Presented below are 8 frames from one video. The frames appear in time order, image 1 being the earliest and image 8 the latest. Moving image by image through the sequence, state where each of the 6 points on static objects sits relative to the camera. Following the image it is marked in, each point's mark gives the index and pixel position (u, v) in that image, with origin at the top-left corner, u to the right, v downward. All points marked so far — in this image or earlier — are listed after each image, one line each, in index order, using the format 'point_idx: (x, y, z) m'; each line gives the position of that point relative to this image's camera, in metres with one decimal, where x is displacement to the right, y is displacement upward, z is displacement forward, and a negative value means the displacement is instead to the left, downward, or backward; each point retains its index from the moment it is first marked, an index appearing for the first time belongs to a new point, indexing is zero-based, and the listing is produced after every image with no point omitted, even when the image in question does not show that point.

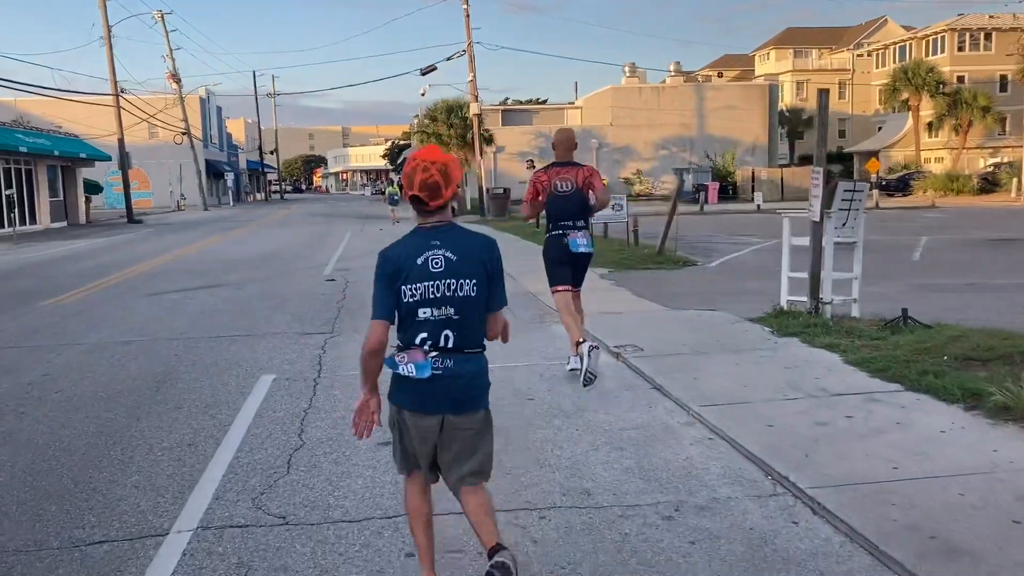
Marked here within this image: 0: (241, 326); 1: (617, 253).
0: (-3.1, -0.4, +10.4) m
1: (+2.0, +0.6, +16.6) m
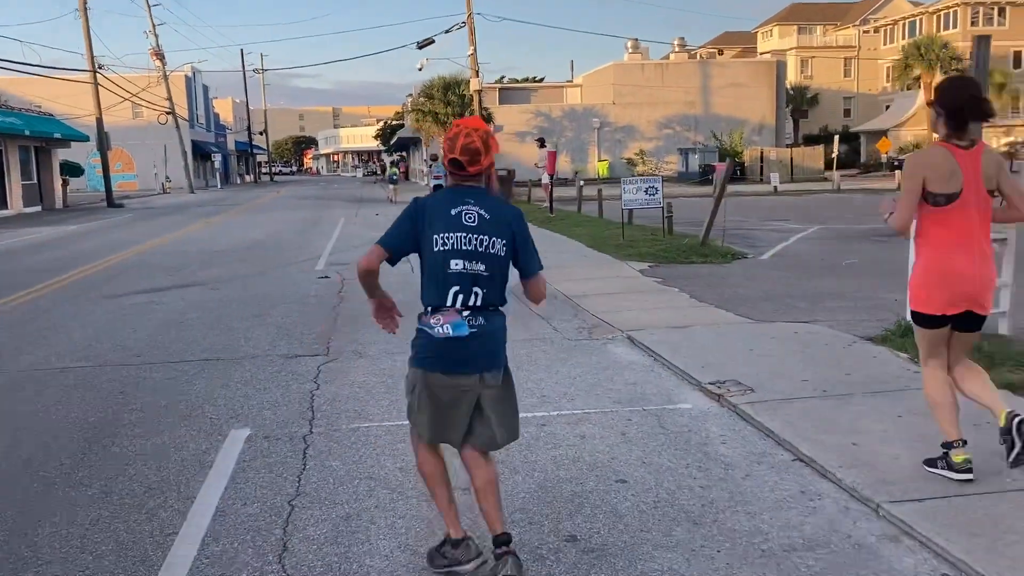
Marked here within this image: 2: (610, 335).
0: (-2.7, -0.5, +8.3) m
1: (+2.3, +0.7, +14.5) m
2: (+0.9, -0.4, +8.0) m
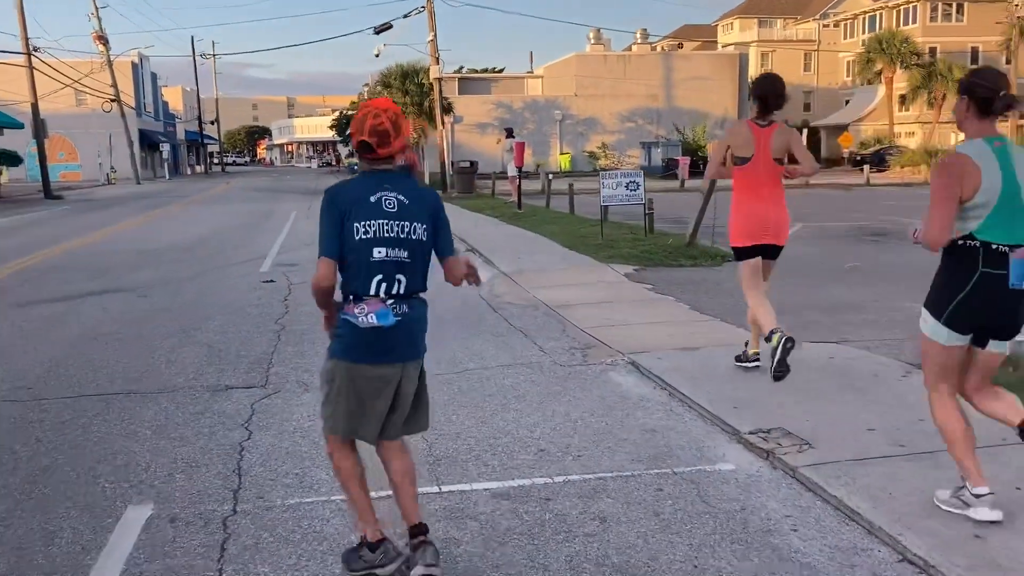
0: (-2.9, -0.6, +6.8) m
1: (+1.8, +0.6, +13.3) m
2: (+0.7, -0.5, +6.7) m
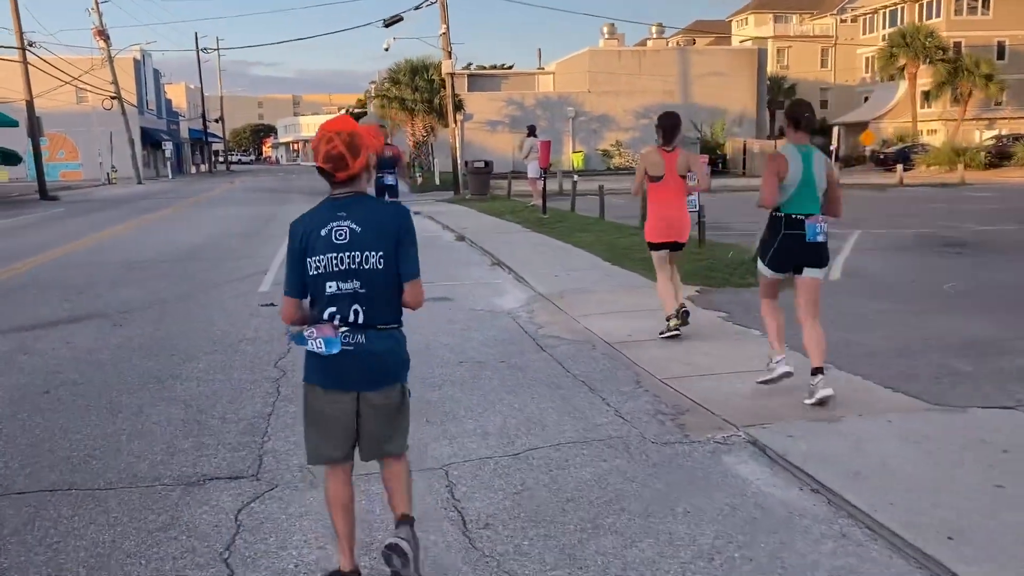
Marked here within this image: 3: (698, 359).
0: (-2.5, -0.9, +5.1) m
1: (+2.3, +0.4, +11.5) m
2: (+1.1, -0.8, +5.0) m
3: (+1.4, -0.5, +6.9) m
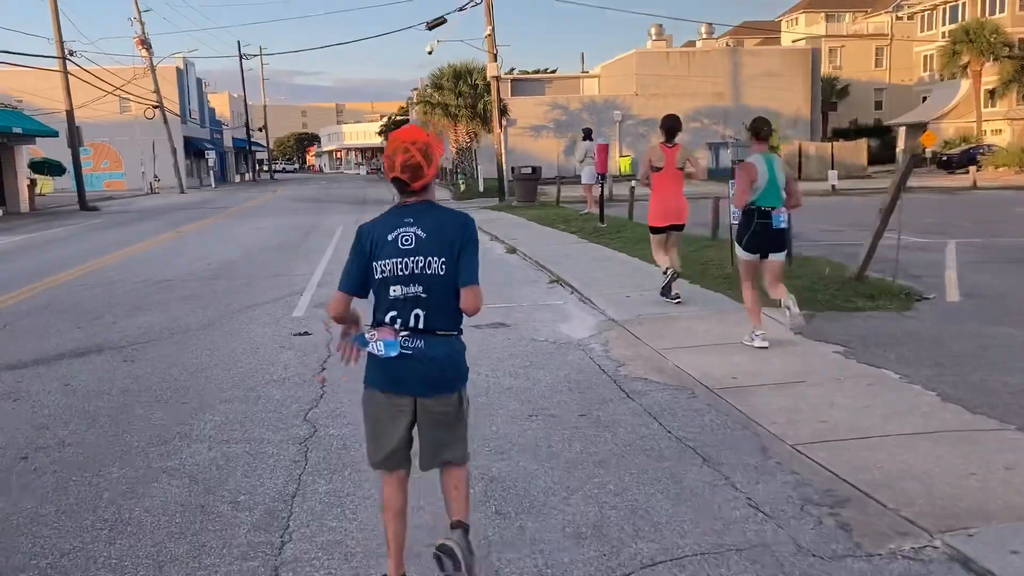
0: (-2.0, -1.1, +3.9) m
1: (+3.0, +0.1, +10.1) m
2: (+1.6, -1.0, +3.6) m
3: (+1.9, -0.8, +5.5) m
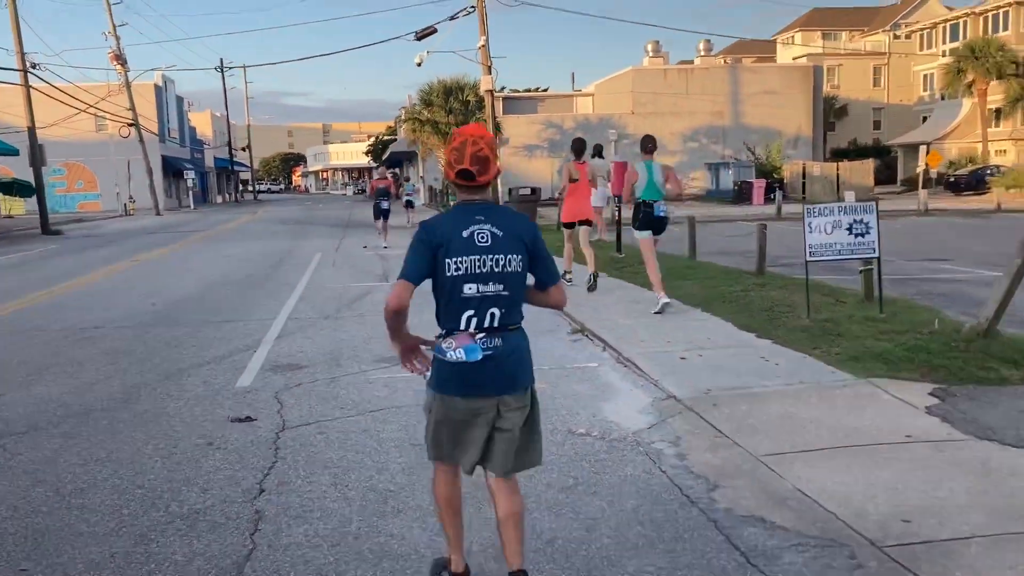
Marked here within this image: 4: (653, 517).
0: (-1.8, -1.5, +1.5) m
1: (+3.1, -0.4, +7.8) m
2: (+1.8, -1.4, +1.3) m
3: (+2.1, -1.1, +3.1) m
4: (+0.7, -1.1, +4.4) m
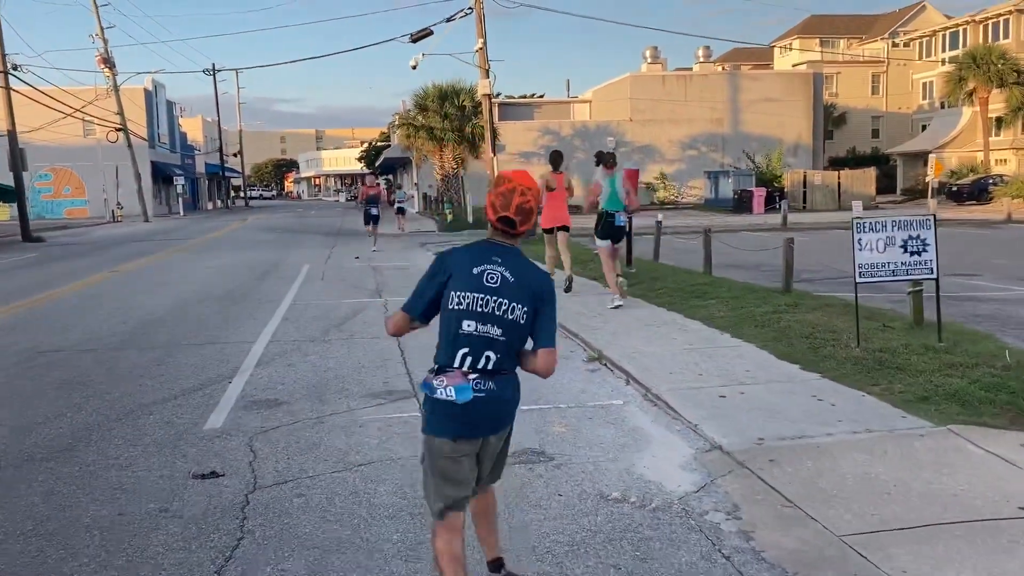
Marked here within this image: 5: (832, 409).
0: (-1.7, -1.6, +0.4) m
1: (+3.2, -0.6, +6.8) m
2: (+1.9, -1.5, +0.3) m
3: (+2.3, -1.3, +2.1) m
4: (+0.8, -1.2, +3.4) m
5: (+2.1, -0.8, +6.0) m
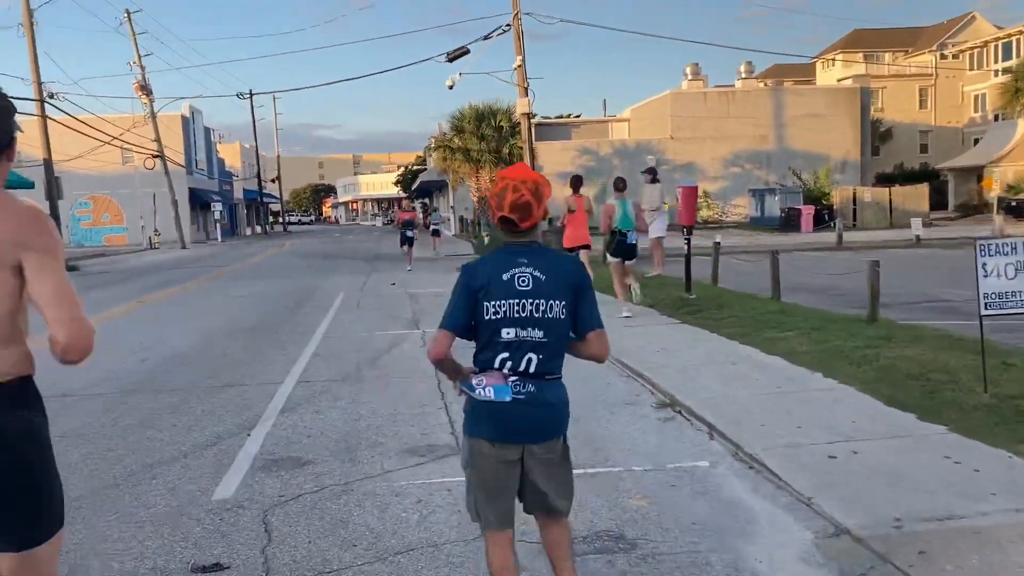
0: (-1.5, -1.7, -0.6) m
1: (+3.6, -0.8, +5.6) m
2: (+2.1, -1.6, -0.9) m
3: (+2.5, -1.4, +0.9) m
4: (+1.1, -1.4, +2.3) m
5: (+2.5, -1.0, +4.8) m
